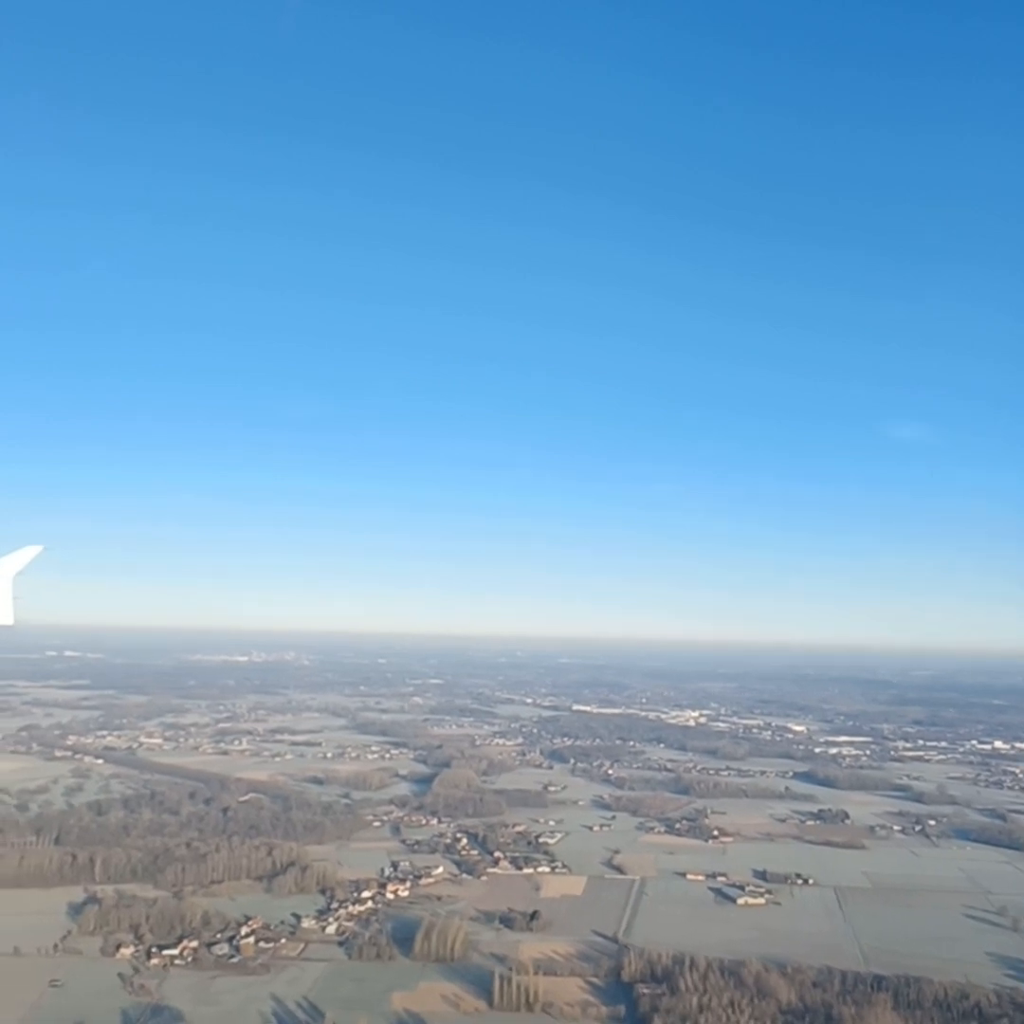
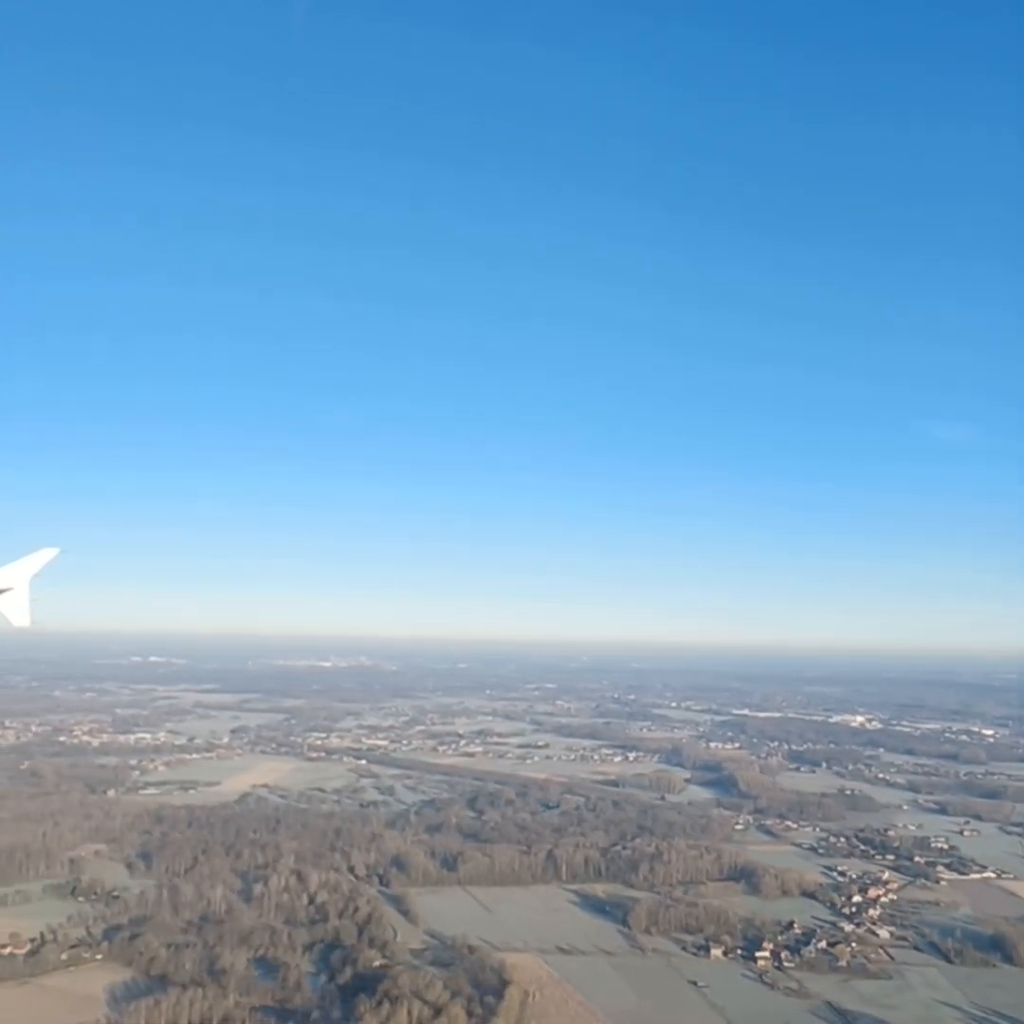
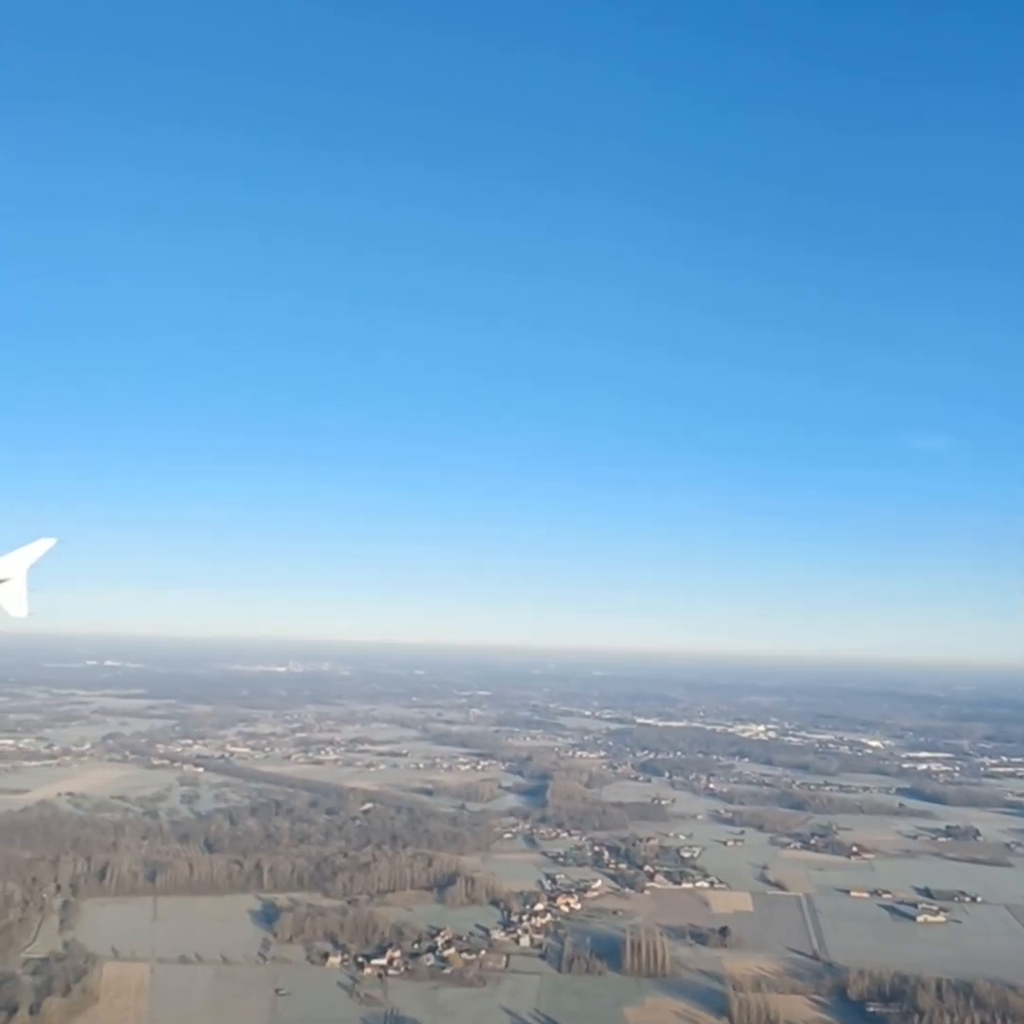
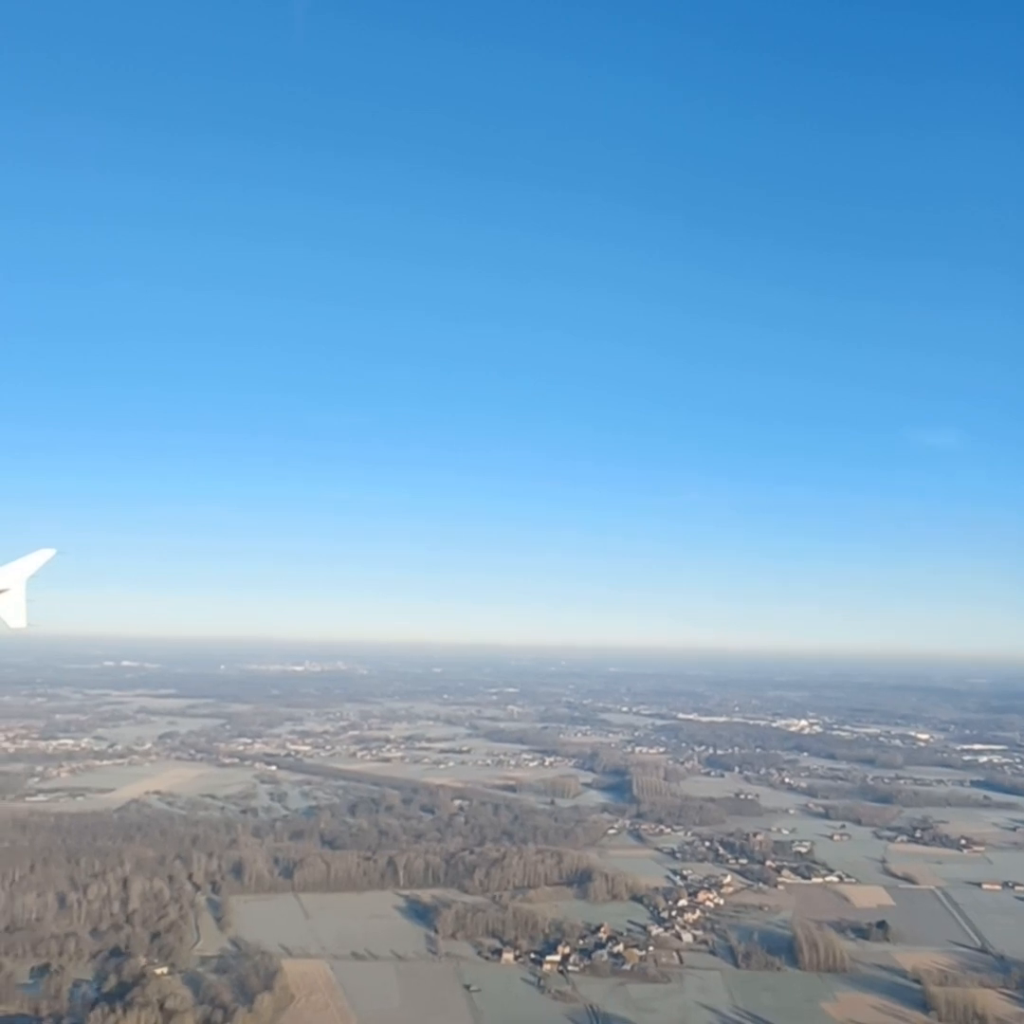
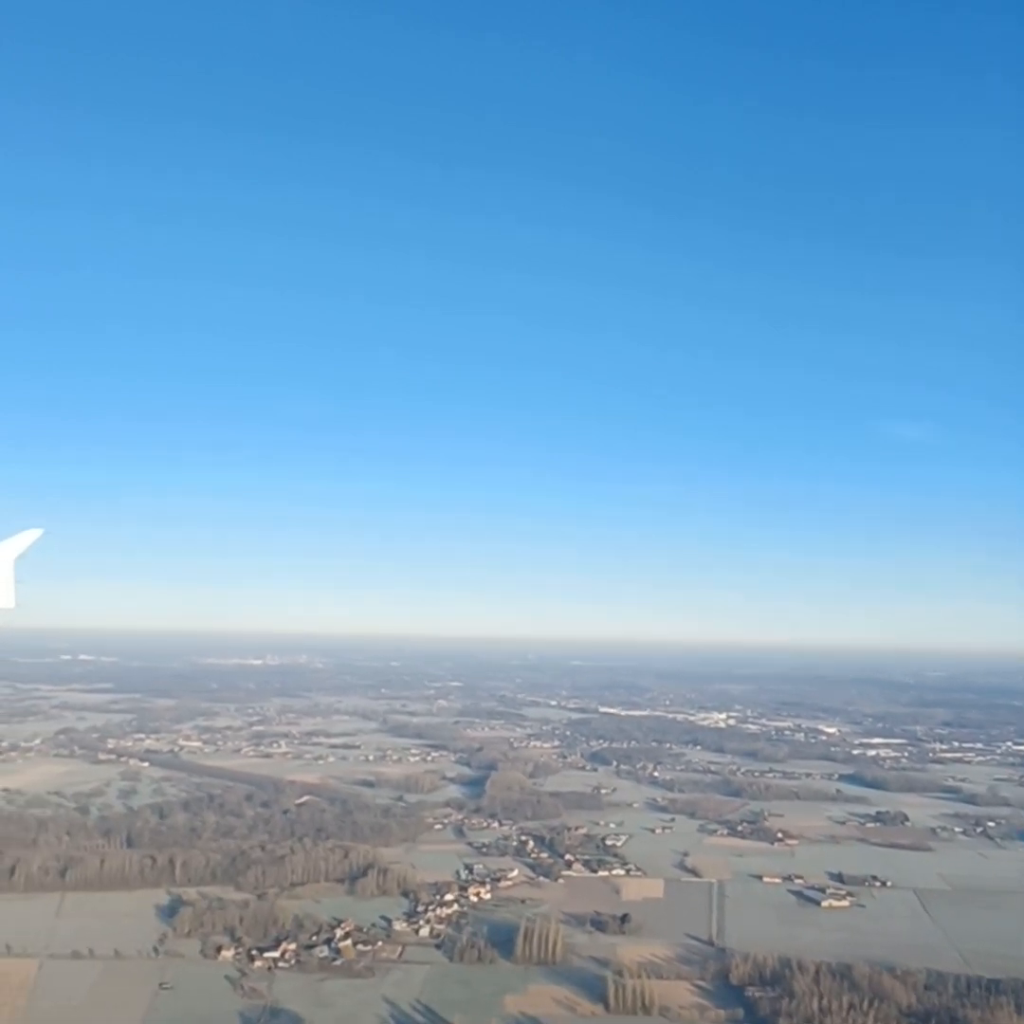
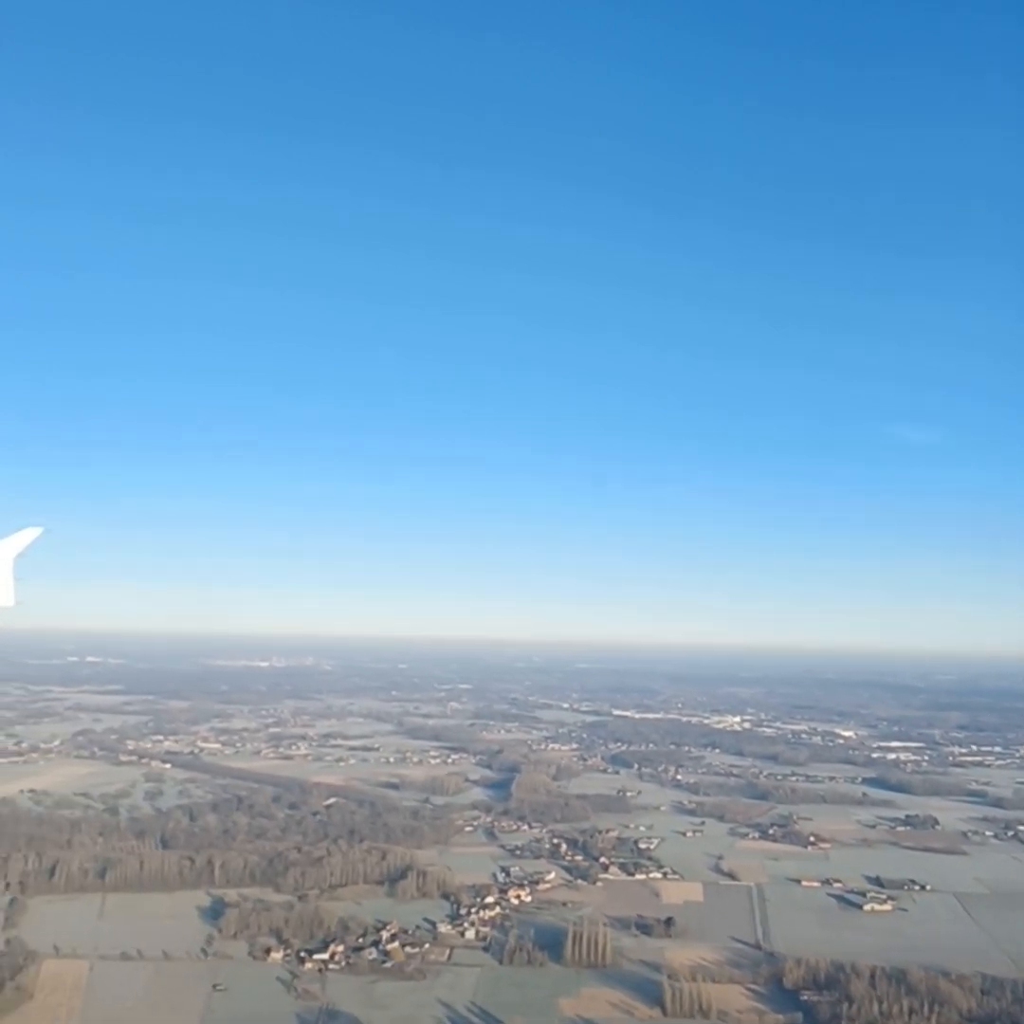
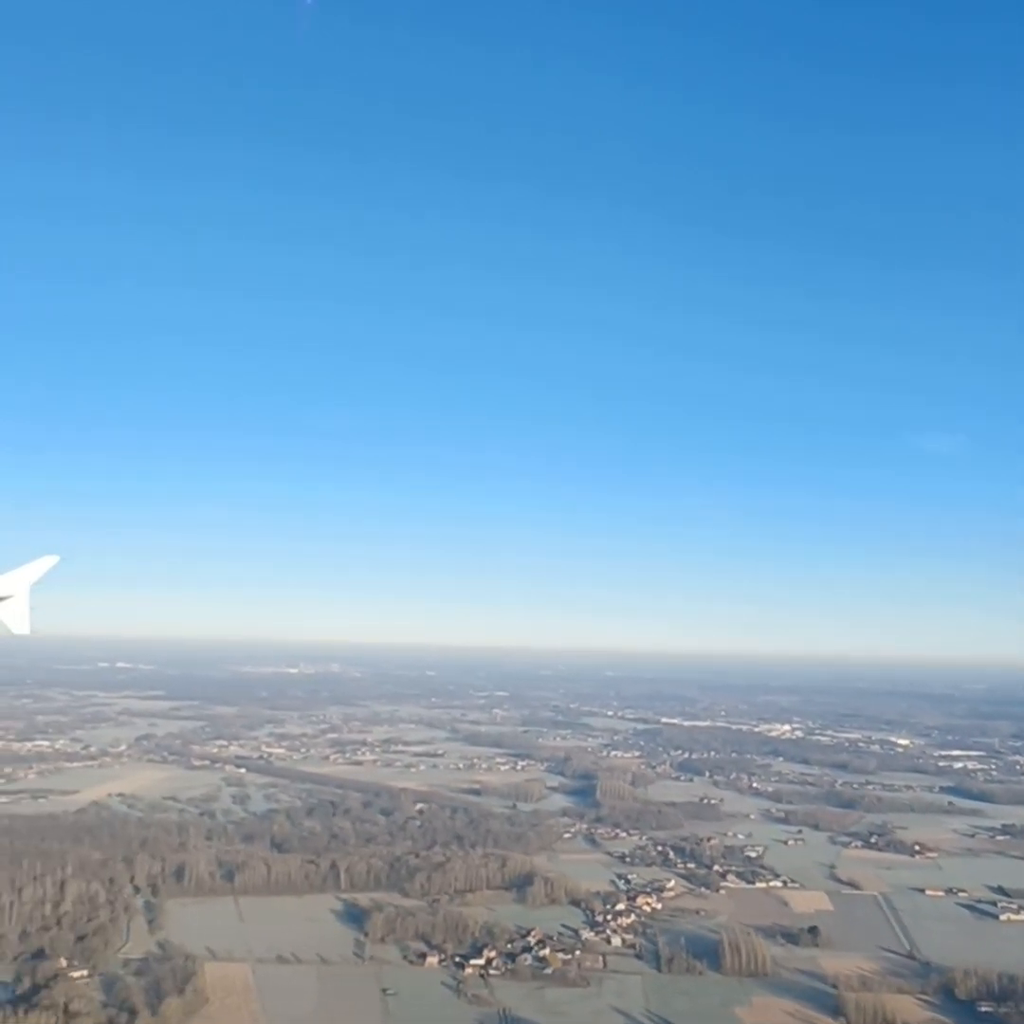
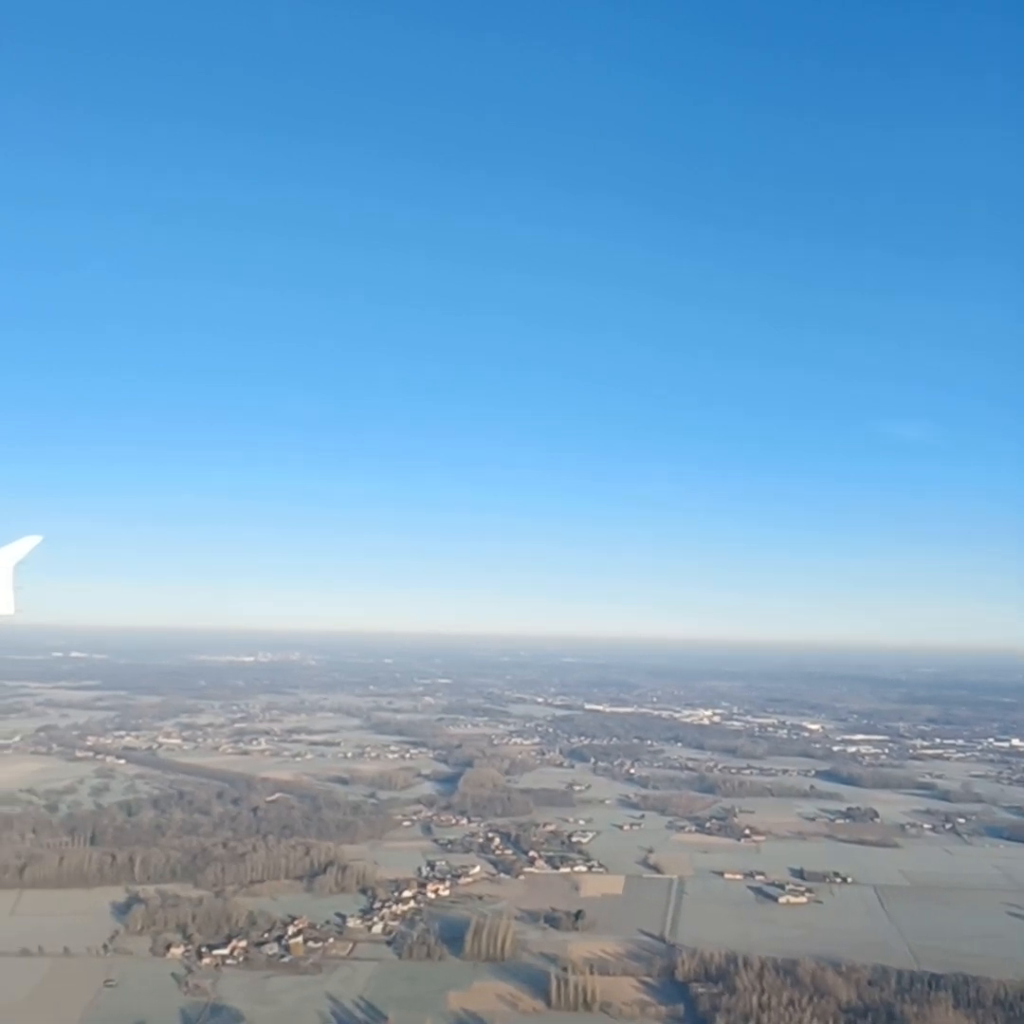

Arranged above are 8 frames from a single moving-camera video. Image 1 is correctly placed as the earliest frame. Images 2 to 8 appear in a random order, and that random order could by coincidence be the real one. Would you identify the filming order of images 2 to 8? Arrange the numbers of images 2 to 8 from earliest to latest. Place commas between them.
8, 5, 6, 3, 7, 4, 2
